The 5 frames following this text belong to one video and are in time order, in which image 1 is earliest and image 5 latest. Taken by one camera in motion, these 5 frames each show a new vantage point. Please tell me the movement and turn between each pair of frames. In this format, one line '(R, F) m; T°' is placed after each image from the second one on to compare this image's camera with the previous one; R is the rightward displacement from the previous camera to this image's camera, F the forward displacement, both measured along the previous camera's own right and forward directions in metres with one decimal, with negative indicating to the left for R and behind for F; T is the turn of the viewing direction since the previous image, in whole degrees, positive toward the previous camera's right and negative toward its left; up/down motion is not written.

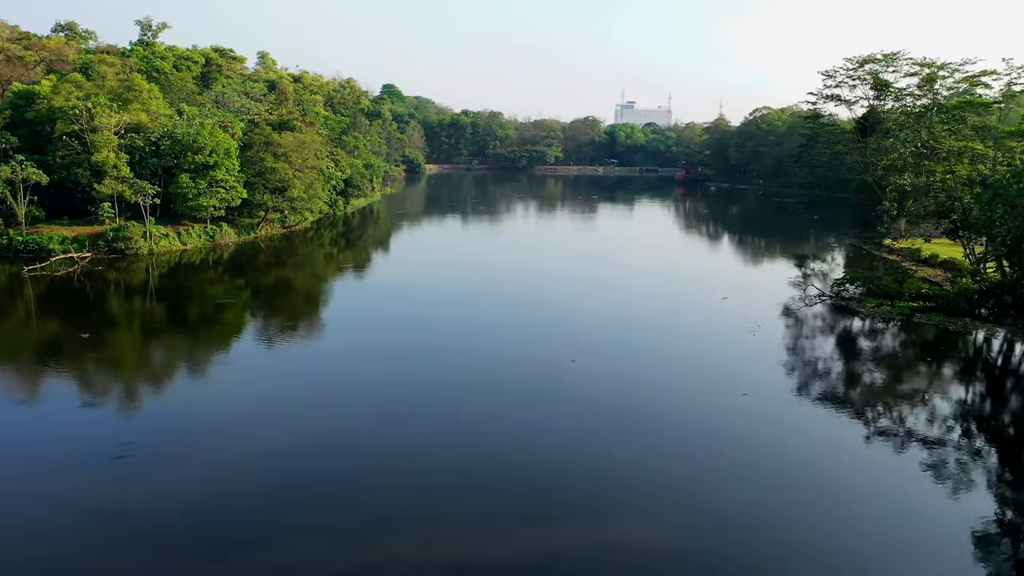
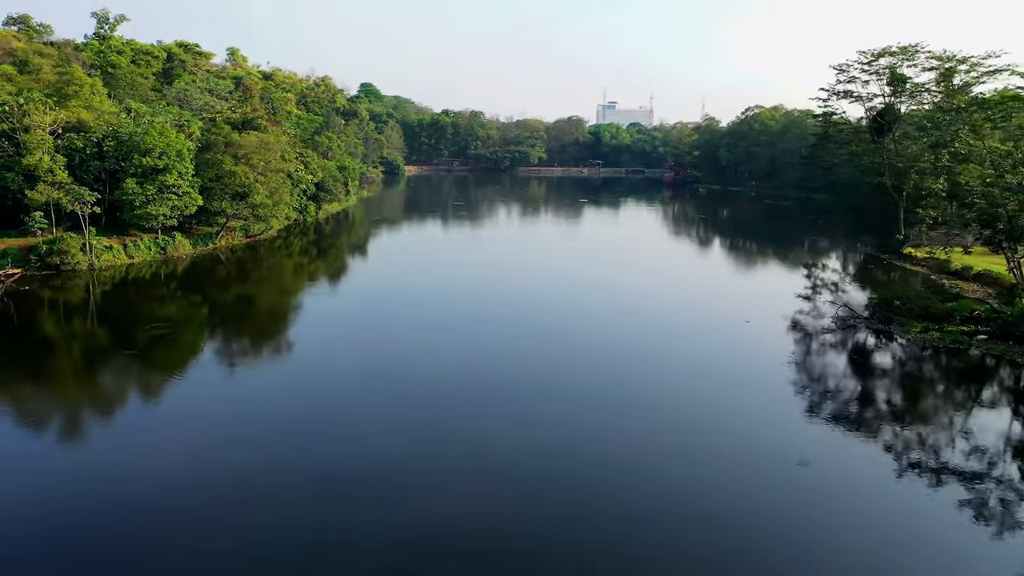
(-0.2, +1.8) m; +2°
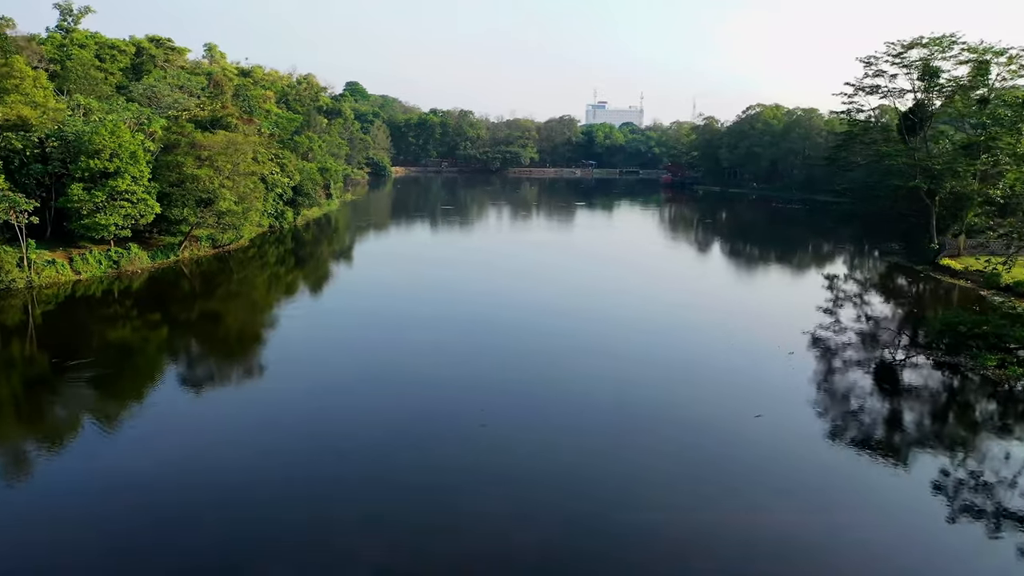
(-0.2, +1.7) m; +1°
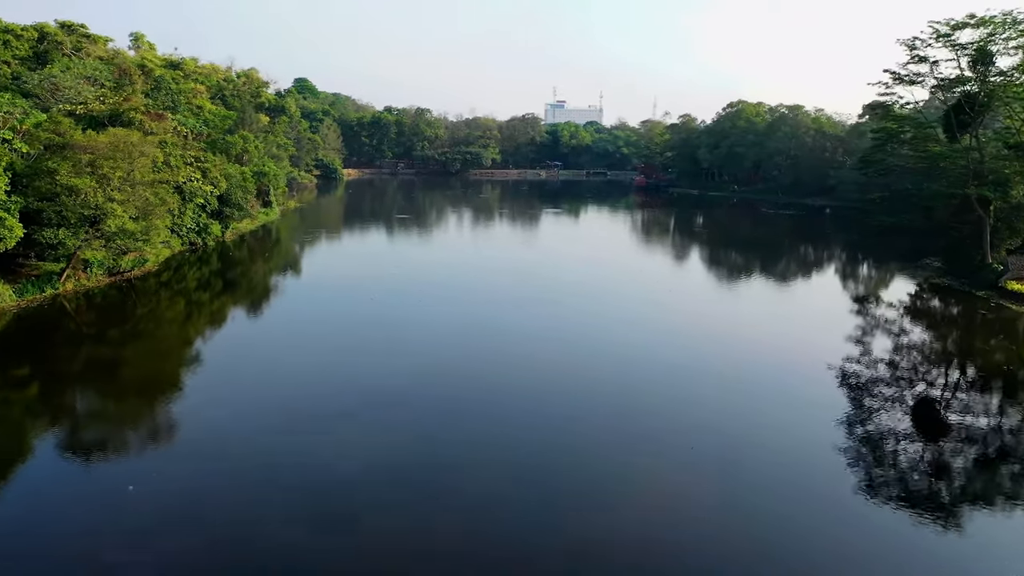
(-0.4, +3.2) m; +4°
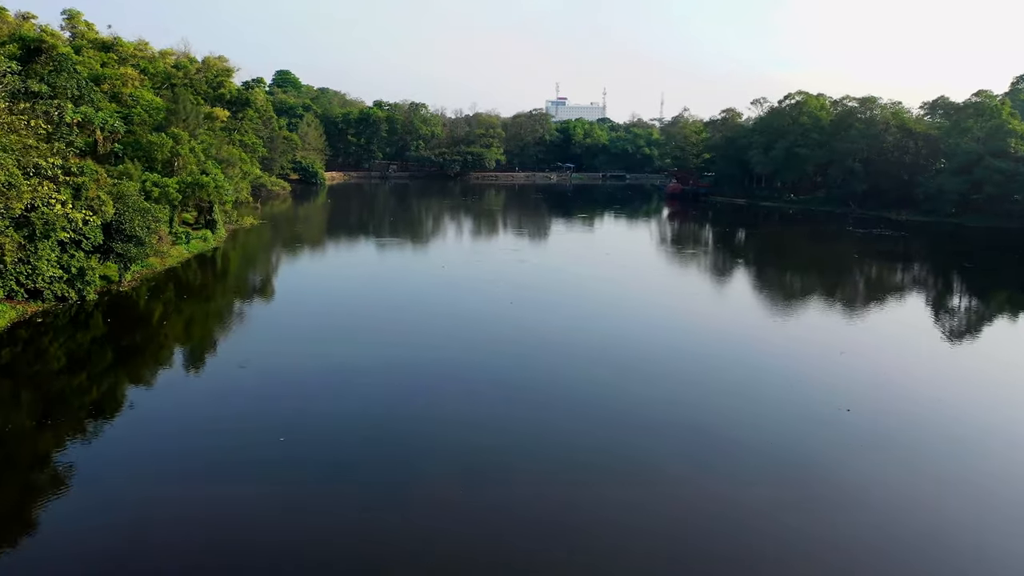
(-0.6, +6.0) m; 0°
